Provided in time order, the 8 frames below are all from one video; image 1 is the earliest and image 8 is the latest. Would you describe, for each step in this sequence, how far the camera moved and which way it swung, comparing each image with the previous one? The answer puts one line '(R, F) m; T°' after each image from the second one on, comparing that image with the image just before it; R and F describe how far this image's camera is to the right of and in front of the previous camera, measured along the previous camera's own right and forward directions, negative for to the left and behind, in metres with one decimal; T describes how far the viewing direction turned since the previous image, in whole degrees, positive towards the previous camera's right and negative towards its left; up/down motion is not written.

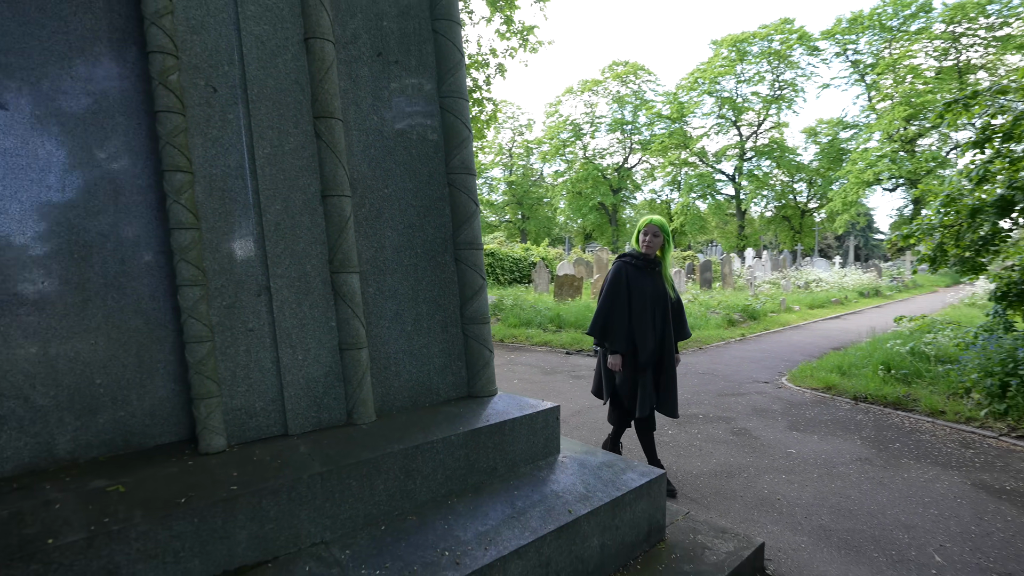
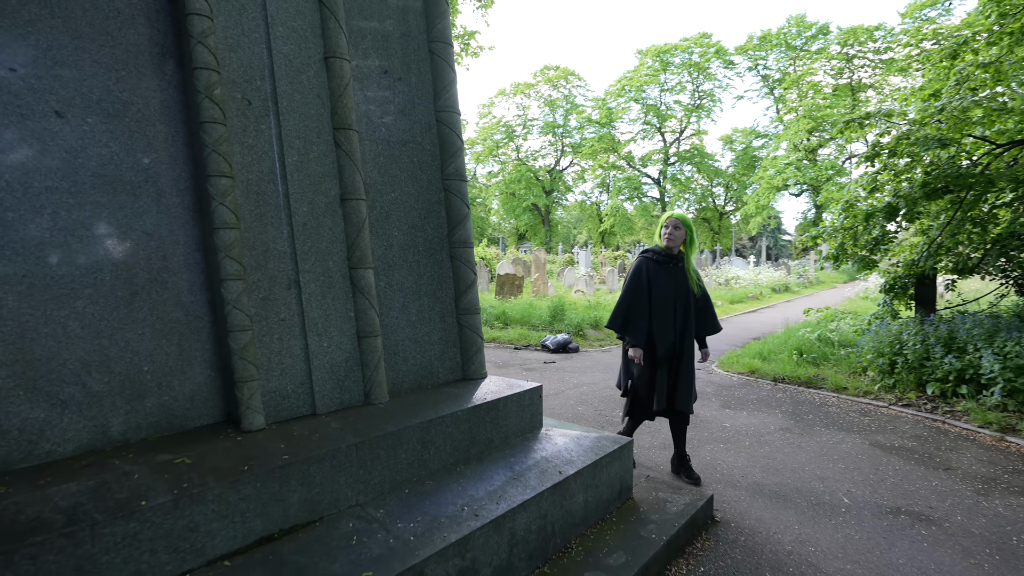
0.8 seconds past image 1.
(-0.3, -0.3) m; +7°
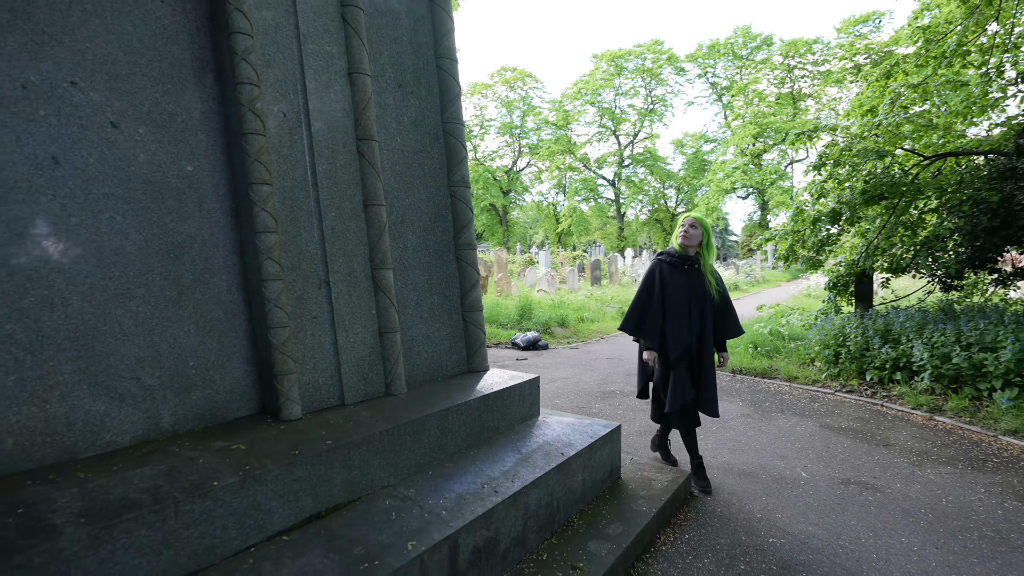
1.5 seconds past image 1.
(-0.3, -0.2) m; +5°
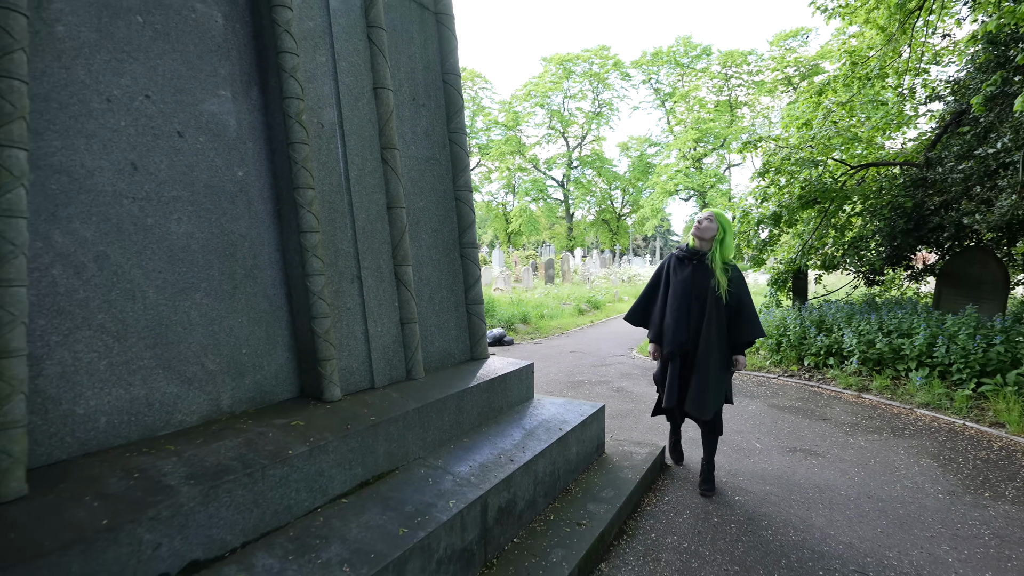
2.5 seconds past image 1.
(-0.3, -0.3) m; +6°
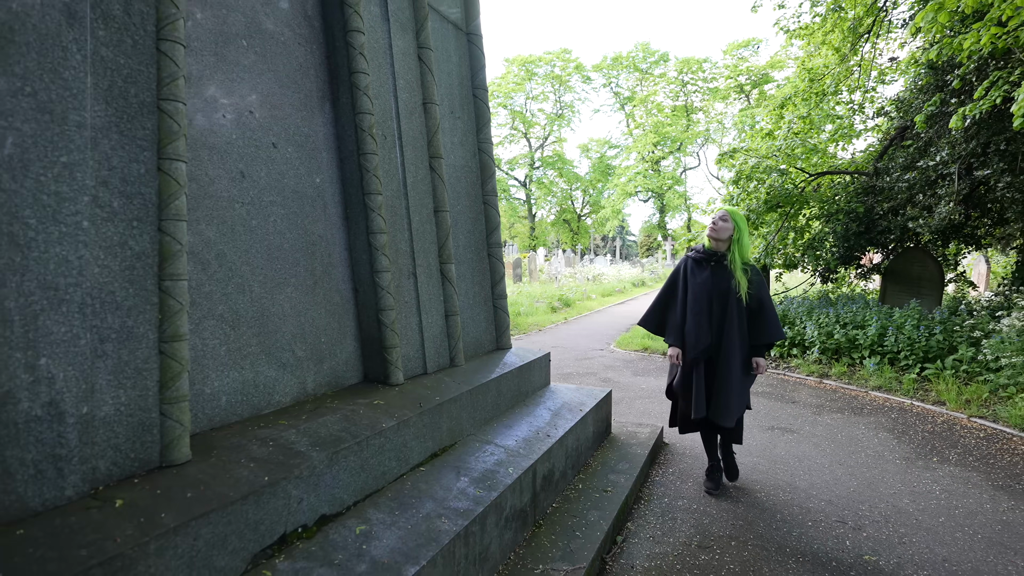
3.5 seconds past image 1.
(-0.4, -0.3) m; +5°
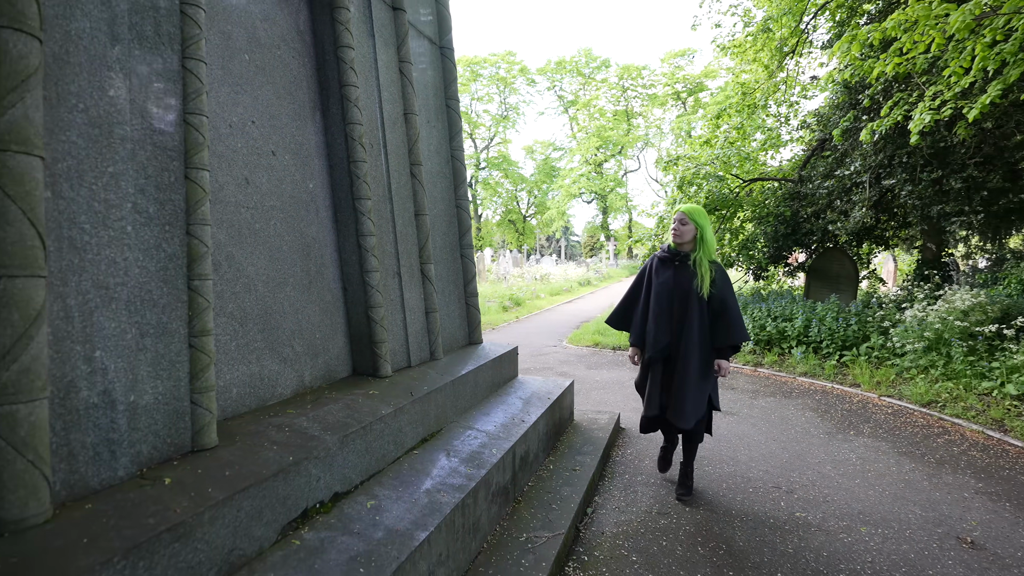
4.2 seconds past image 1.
(-0.2, -0.2) m; +6°
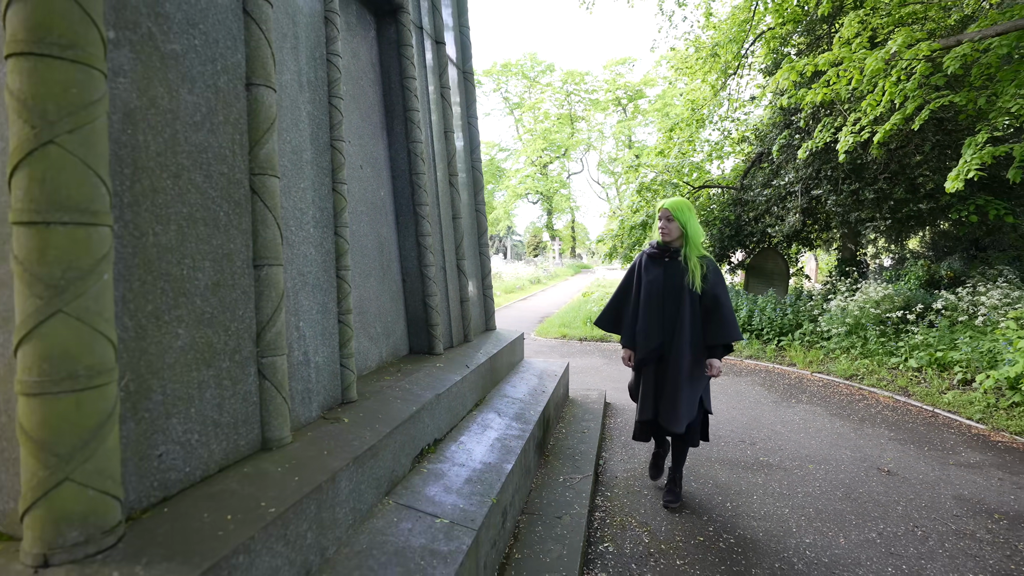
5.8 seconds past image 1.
(-0.6, -0.6) m; +6°
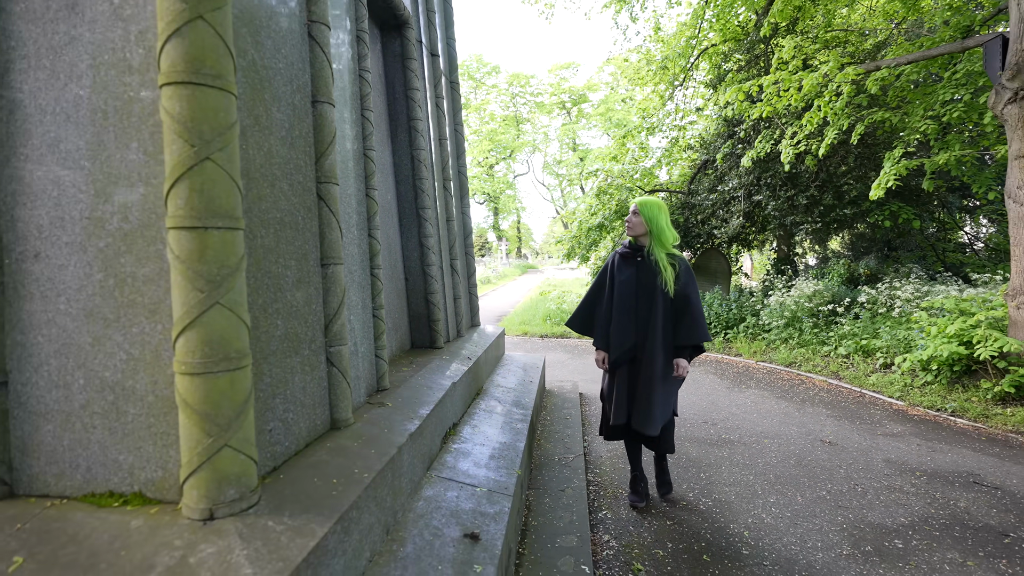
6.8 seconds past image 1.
(-0.4, -0.3) m; +6°
